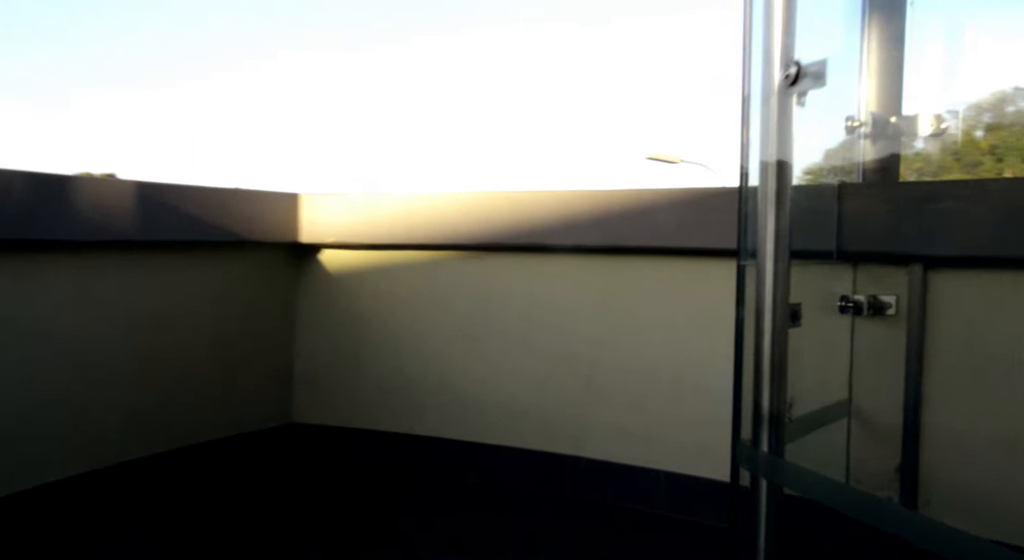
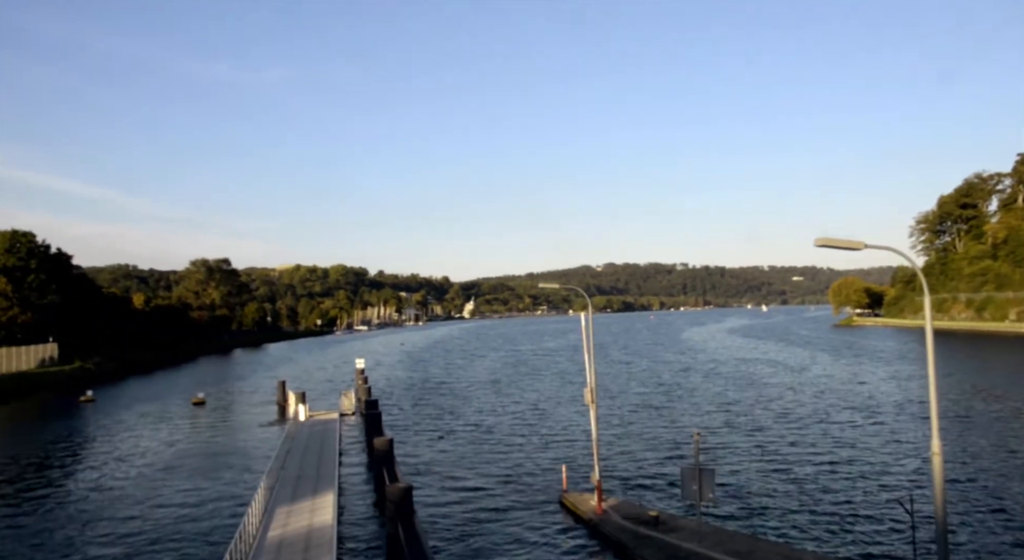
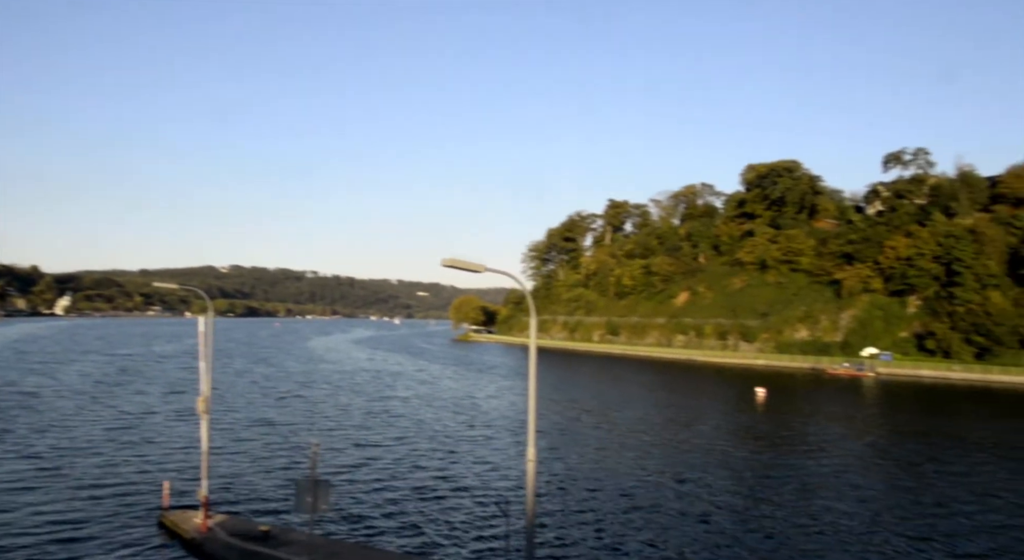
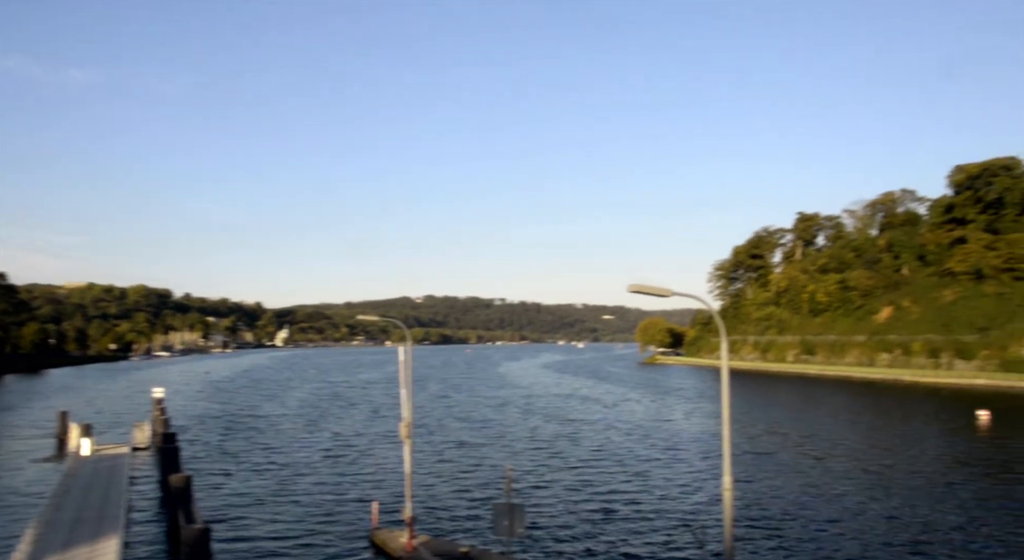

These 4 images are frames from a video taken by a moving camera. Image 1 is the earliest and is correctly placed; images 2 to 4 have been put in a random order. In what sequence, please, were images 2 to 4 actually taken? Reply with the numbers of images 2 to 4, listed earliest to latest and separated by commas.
2, 4, 3
